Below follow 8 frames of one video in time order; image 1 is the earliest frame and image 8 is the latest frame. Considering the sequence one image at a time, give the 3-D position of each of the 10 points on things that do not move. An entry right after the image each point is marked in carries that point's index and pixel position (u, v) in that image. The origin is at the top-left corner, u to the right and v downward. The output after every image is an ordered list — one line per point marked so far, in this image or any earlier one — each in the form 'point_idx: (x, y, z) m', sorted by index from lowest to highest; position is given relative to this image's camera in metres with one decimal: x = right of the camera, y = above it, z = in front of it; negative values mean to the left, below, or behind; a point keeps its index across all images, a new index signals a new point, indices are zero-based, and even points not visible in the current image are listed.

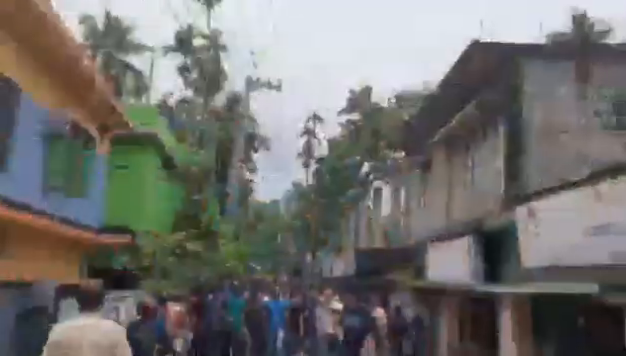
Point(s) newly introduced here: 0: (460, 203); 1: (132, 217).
0: (+3.6, -0.7, +13.2) m
1: (-6.4, -1.3, +18.6) m
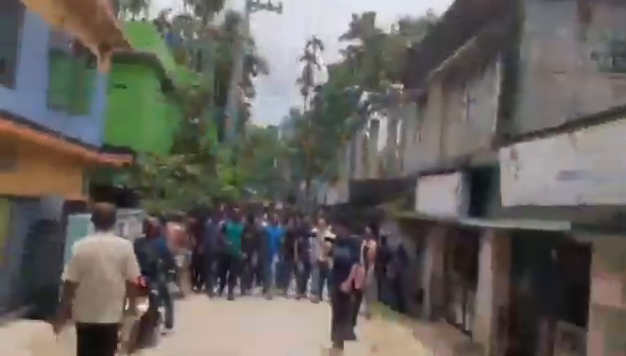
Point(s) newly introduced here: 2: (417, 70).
0: (+3.5, +1.0, +13.6) m
1: (-6.5, +1.5, +18.9) m
2: (+3.4, +3.4, +17.6) m
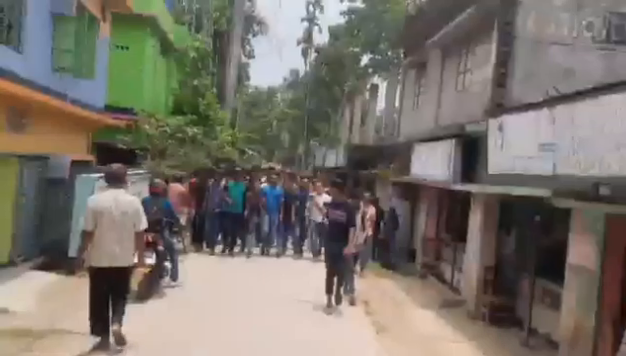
0: (+3.5, +1.9, +13.9) m
1: (-6.6, +2.9, +19.1) m
2: (+3.4, +4.6, +17.7) m
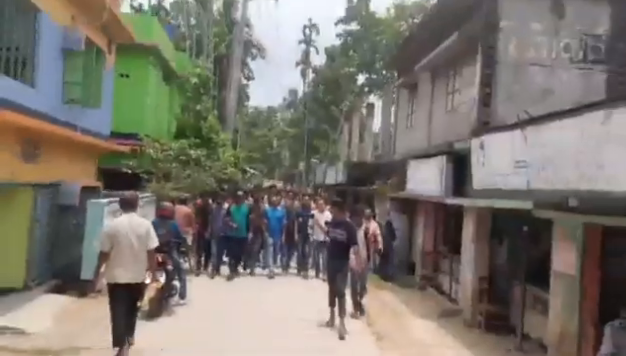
0: (+3.4, +1.5, +14.5) m
1: (-6.6, +2.1, +19.7) m
2: (+3.2, +4.1, +18.4) m
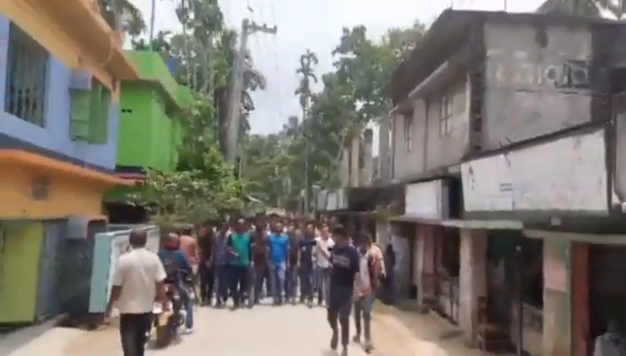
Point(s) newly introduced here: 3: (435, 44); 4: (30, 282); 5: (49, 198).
0: (+3.4, +0.8, +14.9) m
1: (-6.7, +0.8, +20.2) m
2: (+3.1, +3.3, +18.9) m
3: (+3.2, +3.6, +14.2) m
4: (-5.5, -2.0, +10.2) m
5: (-5.4, -0.4, +11.0) m
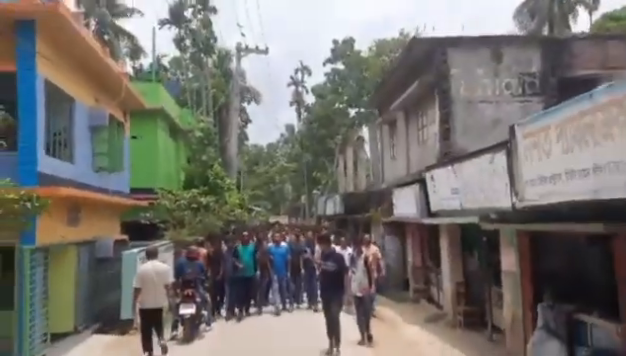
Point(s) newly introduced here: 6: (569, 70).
0: (+3.2, +0.7, +16.5) m
1: (-6.8, 0.0, +21.9) m
2: (+2.8, +3.1, +20.6) m
3: (+2.9, +3.5, +15.9) m
4: (-5.5, -2.7, +11.9) m
5: (-5.5, -1.1, +12.7) m
6: (+6.9, +2.9, +14.3) m
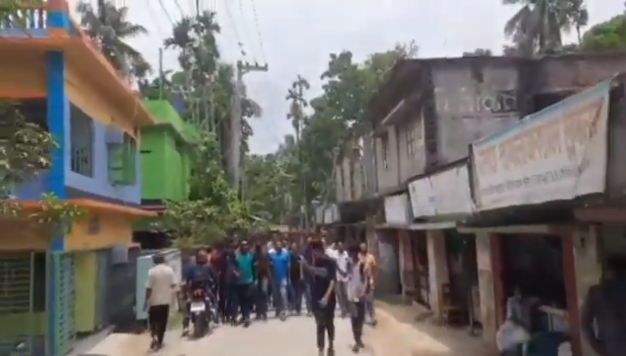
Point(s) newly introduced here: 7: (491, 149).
0: (+3.1, +0.4, +17.8) m
1: (-6.9, -0.5, +23.1) m
2: (+2.7, +2.7, +21.9) m
3: (+2.8, +3.2, +17.2) m
4: (-5.5, -3.0, +13.1) m
5: (-5.5, -1.4, +13.9) m
6: (+6.8, +2.7, +15.6) m
7: (+2.2, +0.3, +6.4) m
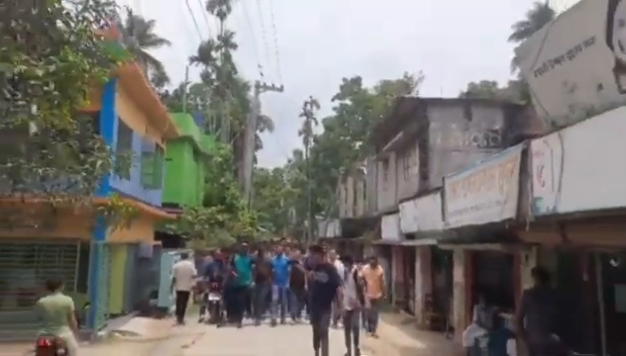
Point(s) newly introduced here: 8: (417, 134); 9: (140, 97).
0: (+3.4, -0.4, +19.8) m
1: (-6.6, -0.8, +25.2) m
2: (+3.1, +1.8, +24.0) m
3: (+3.2, +2.4, +19.3) m
4: (-5.5, -3.1, +15.1) m
5: (-5.4, -1.5, +16.0) m
6: (+7.2, +1.7, +17.6) m
7: (+2.3, -0.1, +8.4) m
8: (+3.5, +1.5, +17.6) m
9: (-5.0, +2.4, +15.4) m
